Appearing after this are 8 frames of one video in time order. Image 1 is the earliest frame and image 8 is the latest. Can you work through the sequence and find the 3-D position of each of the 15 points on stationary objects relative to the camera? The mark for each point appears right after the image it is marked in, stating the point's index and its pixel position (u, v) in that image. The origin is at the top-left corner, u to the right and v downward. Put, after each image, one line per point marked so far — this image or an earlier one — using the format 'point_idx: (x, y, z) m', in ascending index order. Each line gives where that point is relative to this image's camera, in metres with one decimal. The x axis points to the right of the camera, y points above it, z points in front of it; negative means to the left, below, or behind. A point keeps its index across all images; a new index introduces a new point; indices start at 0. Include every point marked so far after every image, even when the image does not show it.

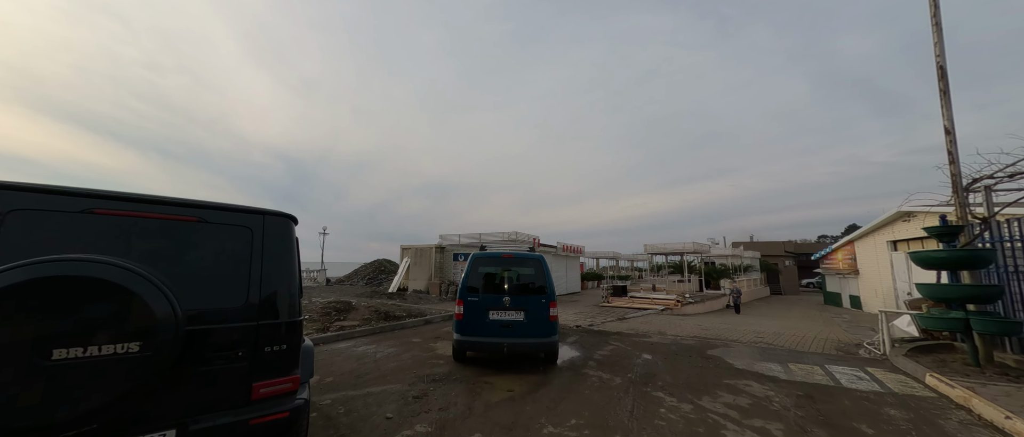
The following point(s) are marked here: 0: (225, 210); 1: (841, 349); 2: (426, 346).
0: (-2.2, +0.1, +2.6) m
1: (+7.1, -2.8, +7.4) m
2: (-1.9, -2.8, +7.5) m
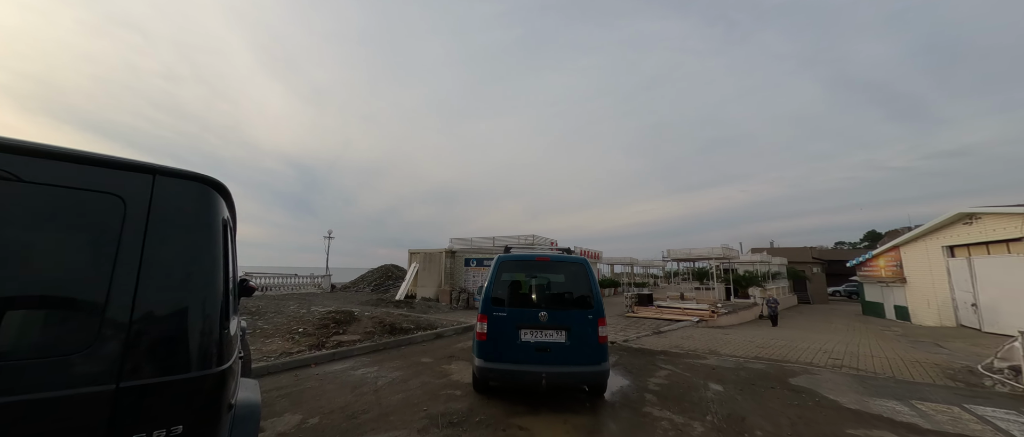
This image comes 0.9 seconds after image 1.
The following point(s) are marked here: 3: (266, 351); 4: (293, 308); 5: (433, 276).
0: (-1.7, +0.2, +1.4) m
1: (+7.6, -2.8, +5.9) m
2: (-1.3, -2.7, +6.2) m
3: (-5.0, -2.7, +7.0) m
4: (-7.6, -3.1, +11.9) m
5: (-4.1, -3.0, +17.7) m
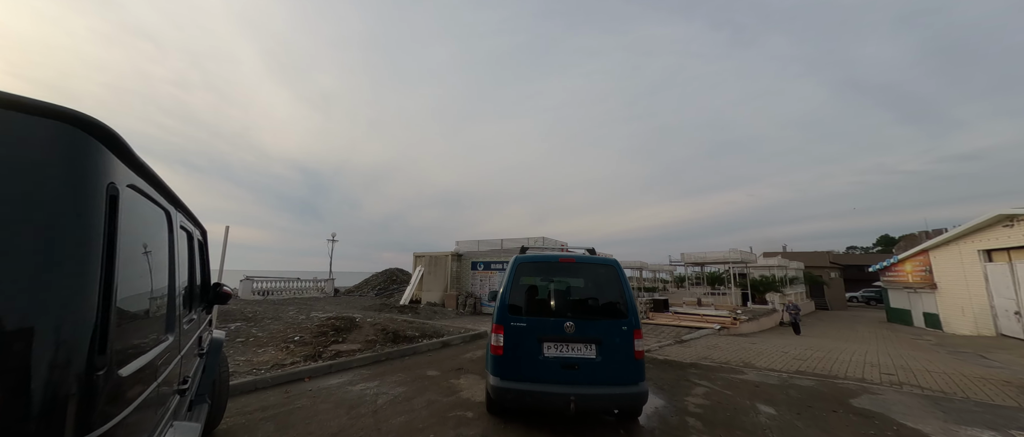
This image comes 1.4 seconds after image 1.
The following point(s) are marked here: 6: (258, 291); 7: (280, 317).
0: (-1.5, +0.3, +0.7) m
1: (+7.9, -2.7, +5.1) m
2: (-1.1, -2.7, +5.5) m
3: (-4.8, -2.7, +6.4) m
4: (-7.3, -3.2, +11.3) m
5: (-3.7, -3.1, +17.1) m
6: (-14.1, -4.1, +19.1) m
7: (-7.3, -3.1, +10.8) m
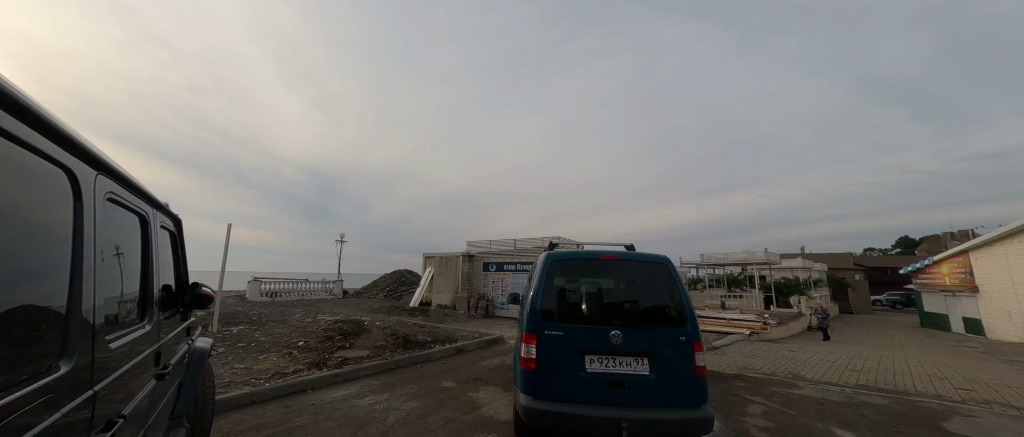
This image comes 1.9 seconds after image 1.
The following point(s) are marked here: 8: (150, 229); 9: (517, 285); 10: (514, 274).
0: (-1.3, +0.5, +0.1) m
1: (+8.3, -2.6, +4.3) m
2: (-0.7, -2.6, +4.9) m
3: (-4.4, -2.6, +5.9) m
4: (-6.7, -3.1, +10.8) m
5: (-3.0, -3.1, +16.5) m
6: (-13.4, -4.1, +18.8) m
7: (-6.8, -3.0, +10.3) m
8: (-2.1, -0.1, +2.0) m
9: (+0.2, -2.9, +14.8) m
10: (+0.1, -2.4, +15.0) m
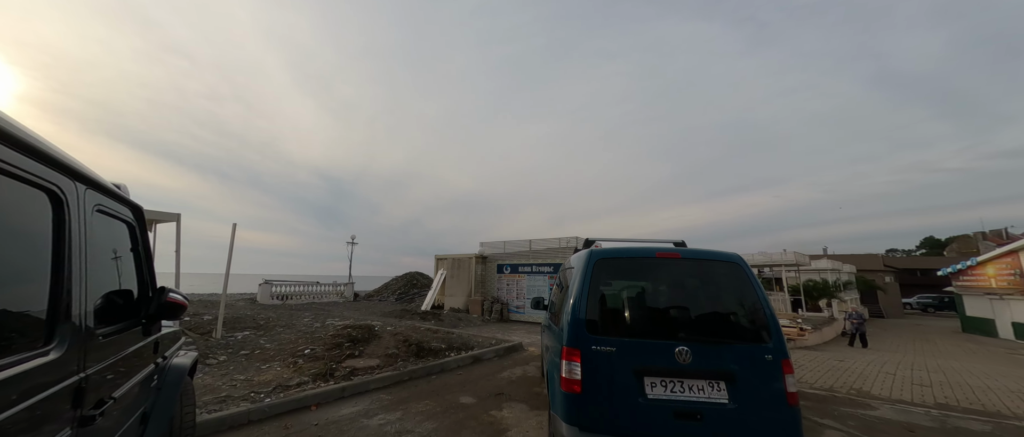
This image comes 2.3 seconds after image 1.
0: (-1.0, +0.5, -0.4) m
1: (+8.6, -2.5, +3.4) m
2: (-0.3, -2.5, +4.3) m
3: (-4.0, -2.6, +5.4) m
4: (-6.2, -3.1, +10.4) m
5: (-2.3, -3.1, +16.0) m
6: (-12.7, -4.2, +18.5) m
7: (-6.3, -3.0, +9.8) m
8: (-1.8, 0.0, +1.4) m
9: (+0.9, -2.8, +14.2) m
10: (+0.7, -2.4, +14.3) m
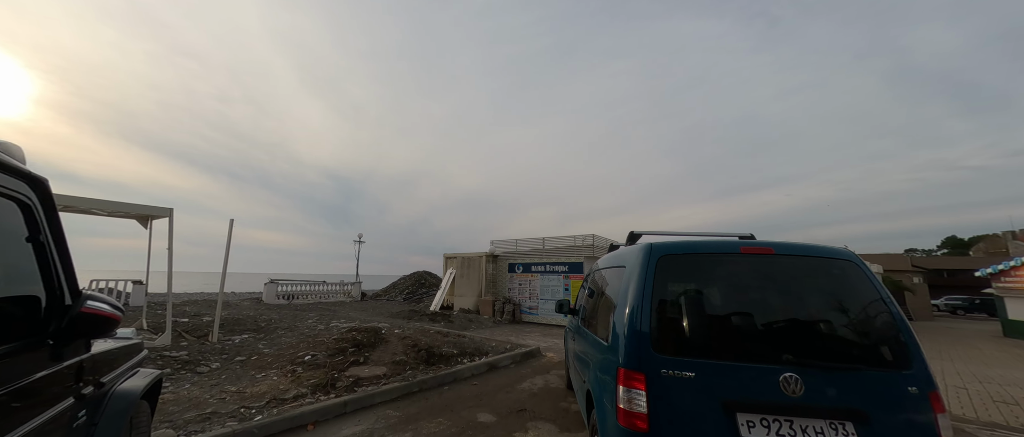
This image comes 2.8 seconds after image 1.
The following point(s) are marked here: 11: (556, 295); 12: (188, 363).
0: (-0.8, +0.7, -1.1) m
1: (+8.9, -2.3, +2.6) m
2: (0.0, -2.4, +3.7) m
3: (-3.6, -2.5, +4.8) m
4: (-5.8, -3.0, +9.9) m
5: (-1.8, -3.0, +15.4) m
6: (-12.1, -4.1, +18.1) m
7: (-5.9, -2.9, +9.3) m
8: (-1.6, +0.1, +0.8) m
9: (+1.4, -2.7, +13.5) m
10: (+1.2, -2.3, +13.7) m
11: (+1.7, -2.9, +13.2) m
12: (-5.3, -2.4, +5.7) m
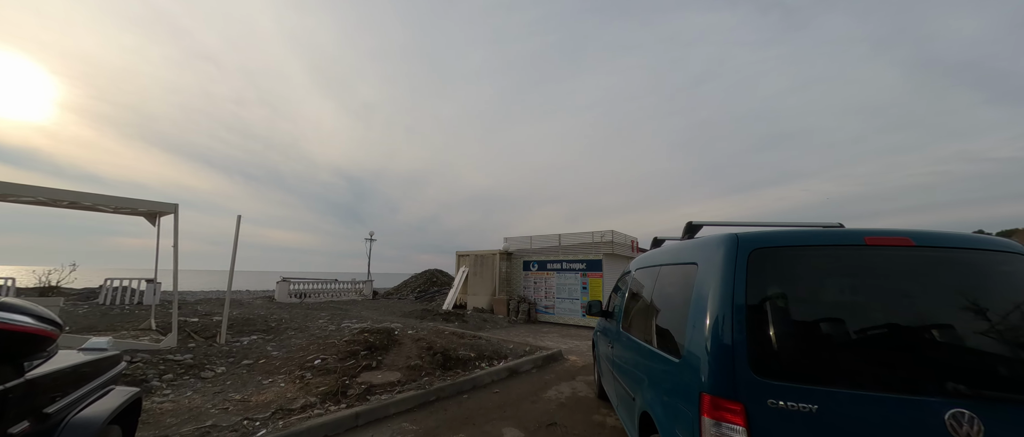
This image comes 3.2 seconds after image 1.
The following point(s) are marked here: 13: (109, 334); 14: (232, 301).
0: (-0.7, +0.7, -1.5) m
1: (+9.2, -2.2, +1.9) m
2: (+0.3, -2.3, +3.2) m
3: (-3.3, -2.4, +4.4) m
4: (-5.3, -2.9, +9.5) m
5: (-1.2, -2.8, +14.9) m
6: (-11.3, -3.9, +17.9) m
7: (-5.4, -2.8, +9.0) m
8: (-1.3, +0.2, +0.3) m
9: (+2.0, -2.6, +13.0) m
10: (+1.8, -2.1, +13.2) m
11: (+2.3, -2.8, +12.7) m
12: (-5.0, -2.3, +5.3) m
13: (-8.6, -2.5, +7.3) m
14: (-12.2, -3.6, +14.8) m
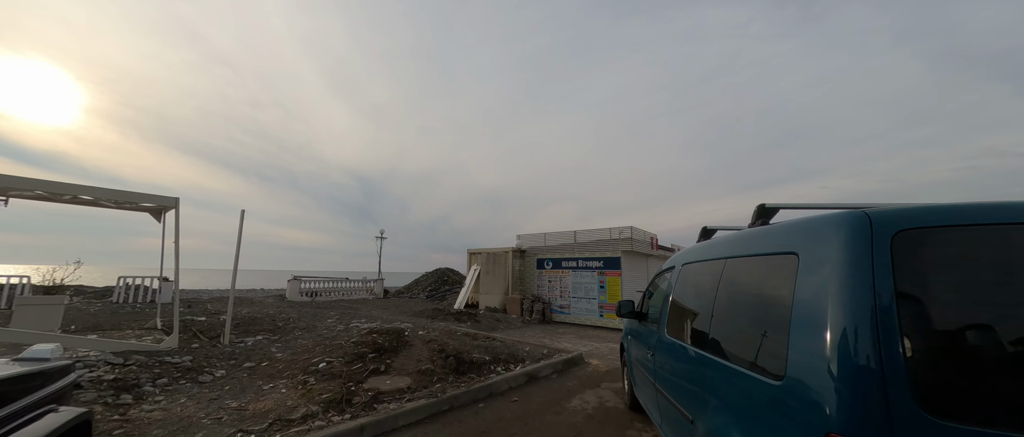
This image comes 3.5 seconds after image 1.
0: (-0.6, +0.8, -2.0) m
1: (+9.4, -2.0, +1.1) m
2: (+0.5, -2.2, +2.7) m
3: (-3.0, -2.3, +4.0) m
4: (-4.9, -2.8, +9.2) m
5: (-0.6, -2.7, +14.5) m
6: (-10.7, -3.8, +17.8) m
7: (-5.0, -2.7, +8.7) m
8: (-1.2, +0.3, -0.1) m
9: (+2.5, -2.4, +12.4) m
10: (+2.3, -1.9, +12.6) m
11: (+2.8, -2.6, +12.1) m
12: (-4.7, -2.2, +5.0) m
13: (-8.3, -2.4, +7.1) m
14: (-11.6, -3.5, +14.7) m
